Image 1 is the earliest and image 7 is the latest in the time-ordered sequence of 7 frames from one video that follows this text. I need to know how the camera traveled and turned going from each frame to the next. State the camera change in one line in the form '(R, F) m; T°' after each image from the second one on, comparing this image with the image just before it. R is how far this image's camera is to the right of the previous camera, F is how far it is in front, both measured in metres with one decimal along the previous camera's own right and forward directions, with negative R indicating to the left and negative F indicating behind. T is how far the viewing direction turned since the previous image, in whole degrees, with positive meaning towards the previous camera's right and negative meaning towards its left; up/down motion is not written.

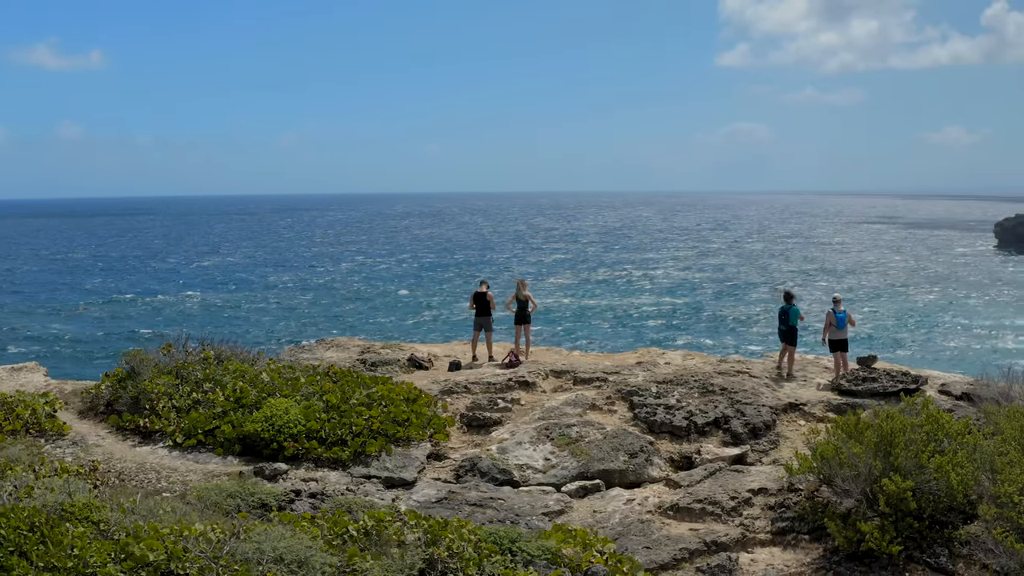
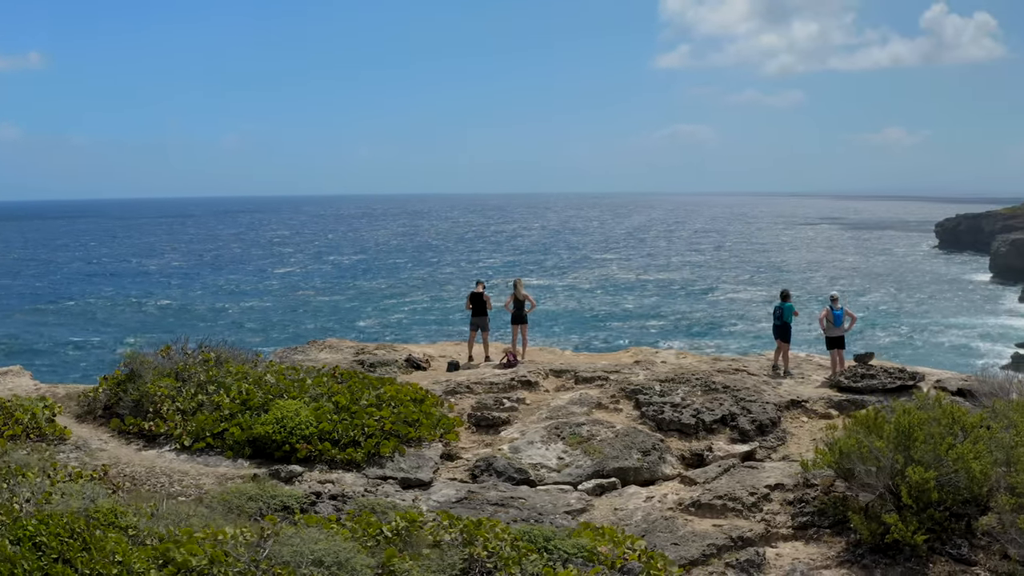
(-0.6, 0.0) m; +2°
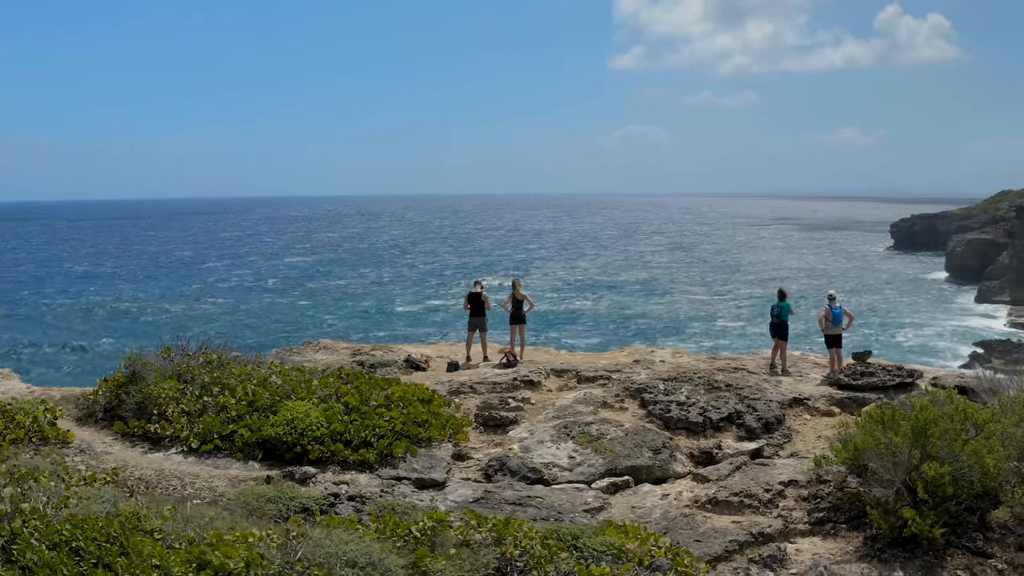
(-0.4, 0.0) m; +2°
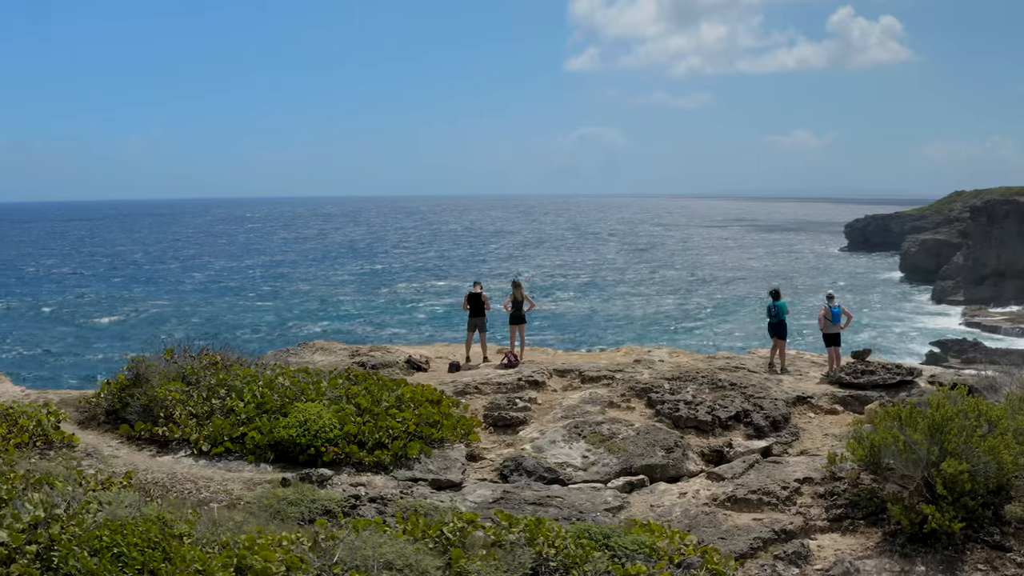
(-0.5, 0.0) m; +2°
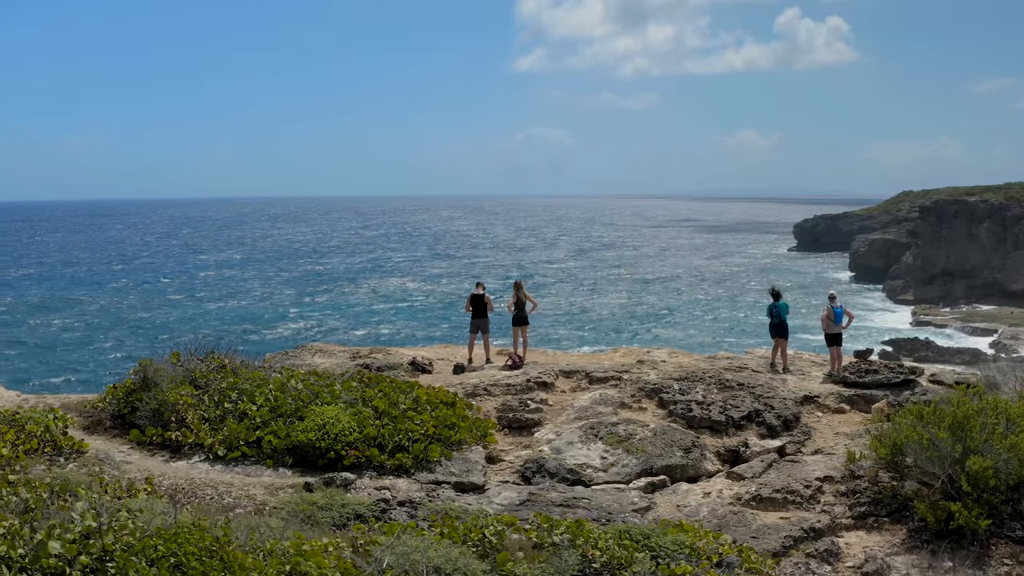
(-0.6, 0.0) m; +2°
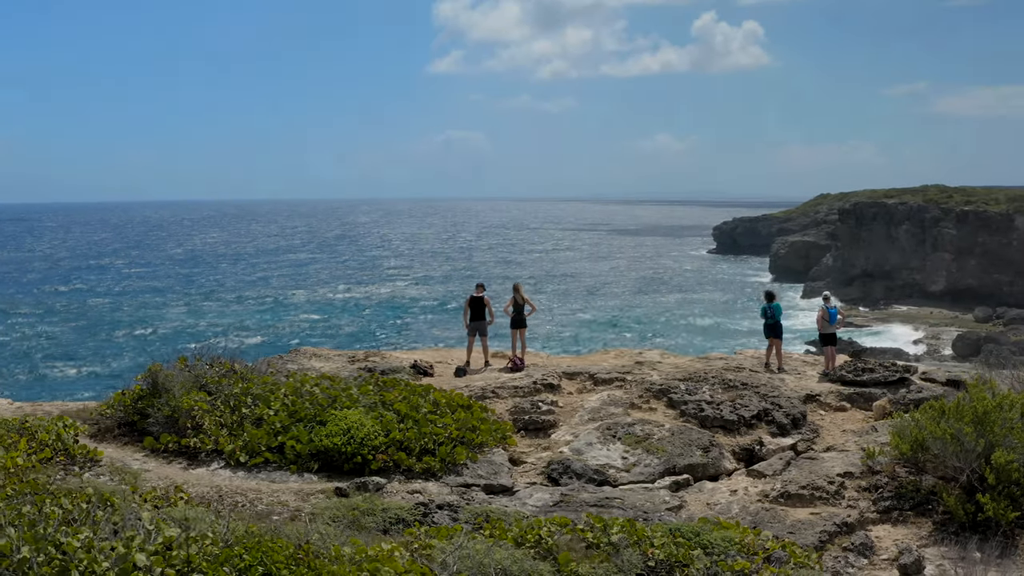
(-0.8, 0.0) m; +3°
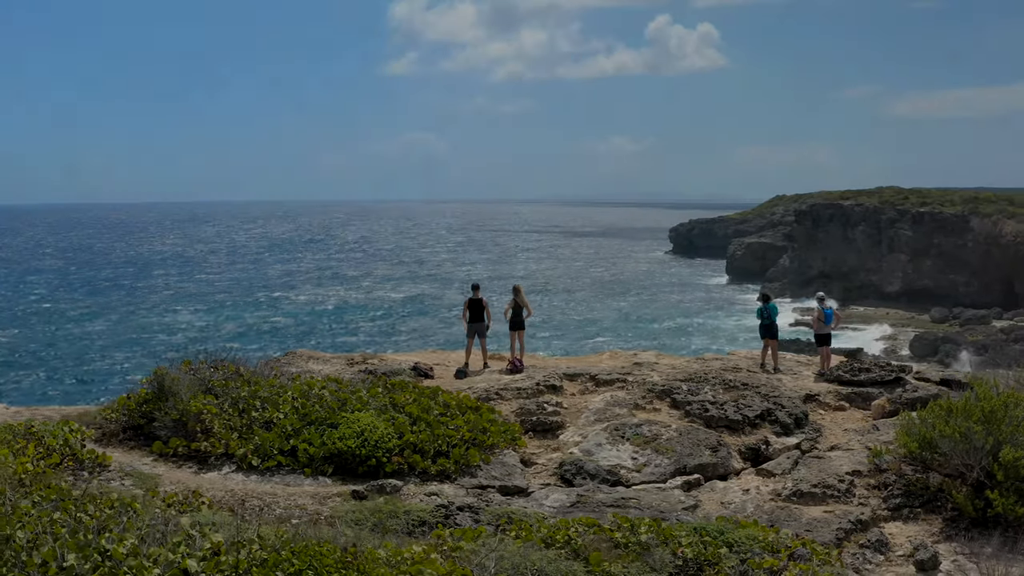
(-0.4, 0.0) m; +2°
